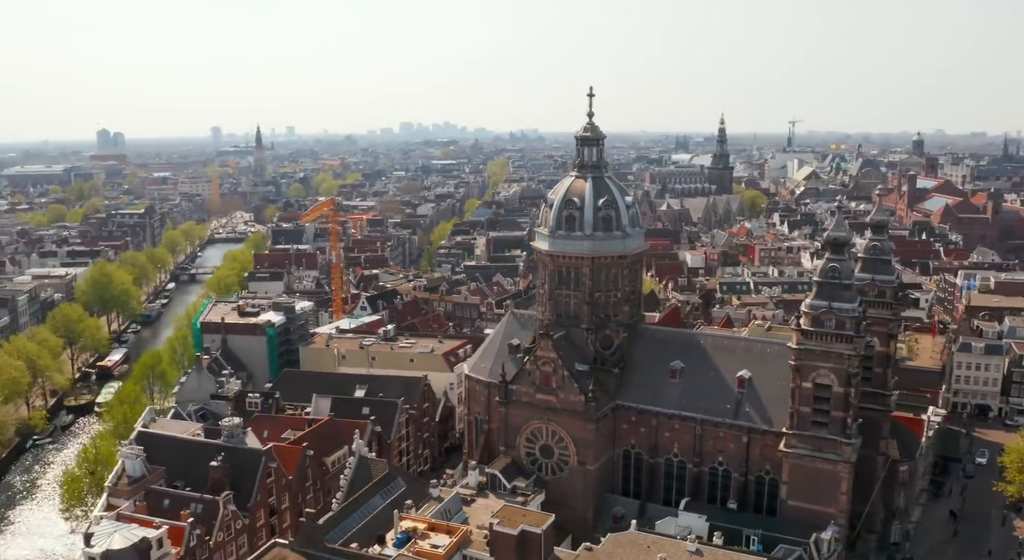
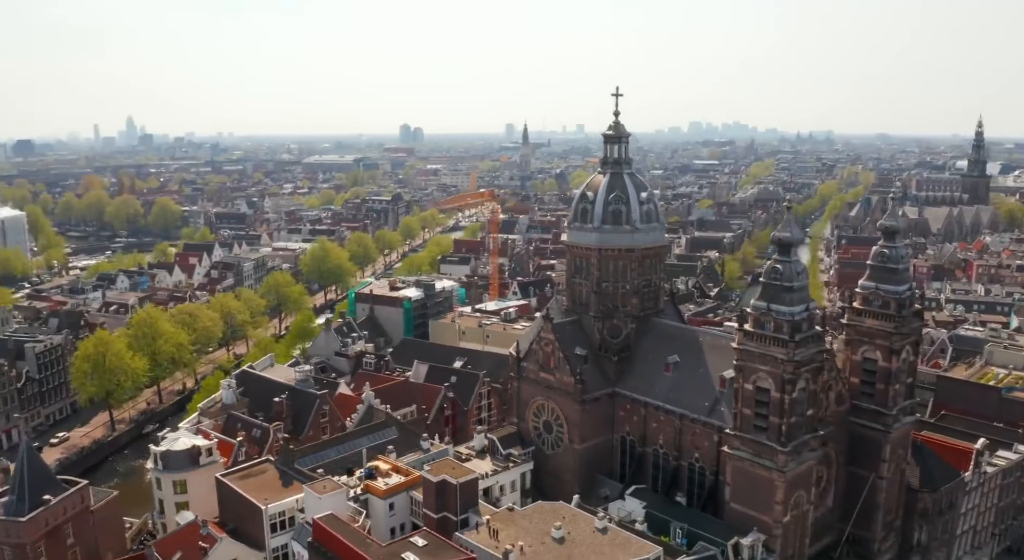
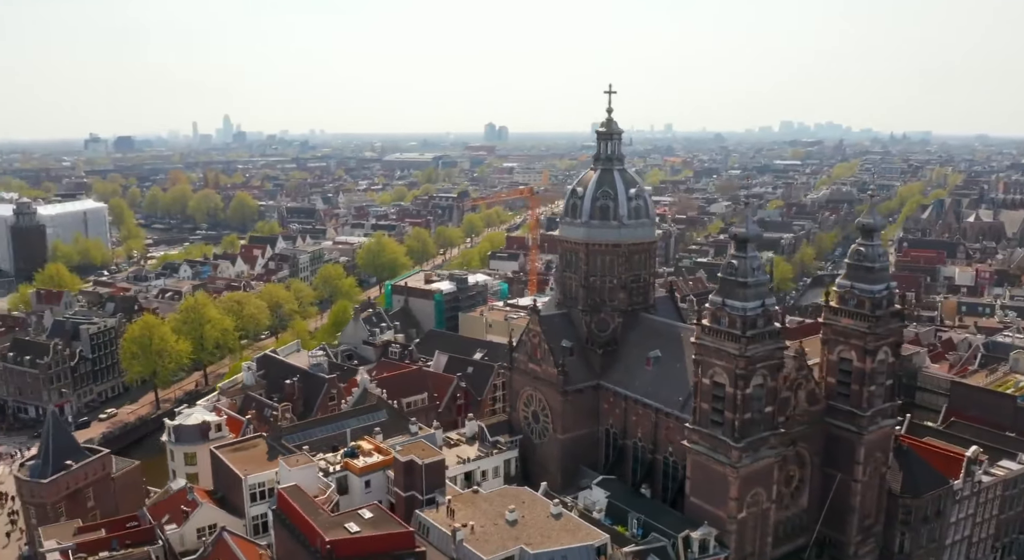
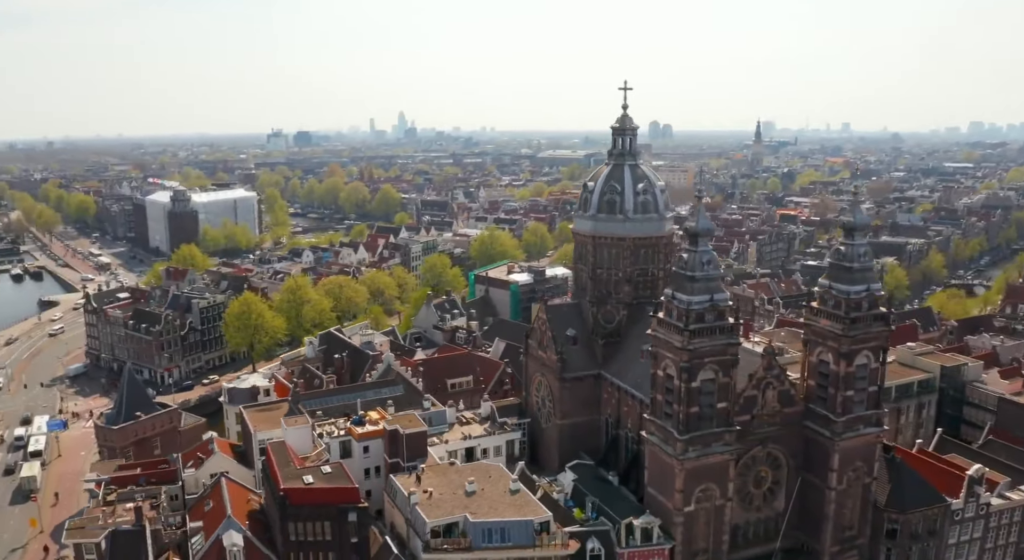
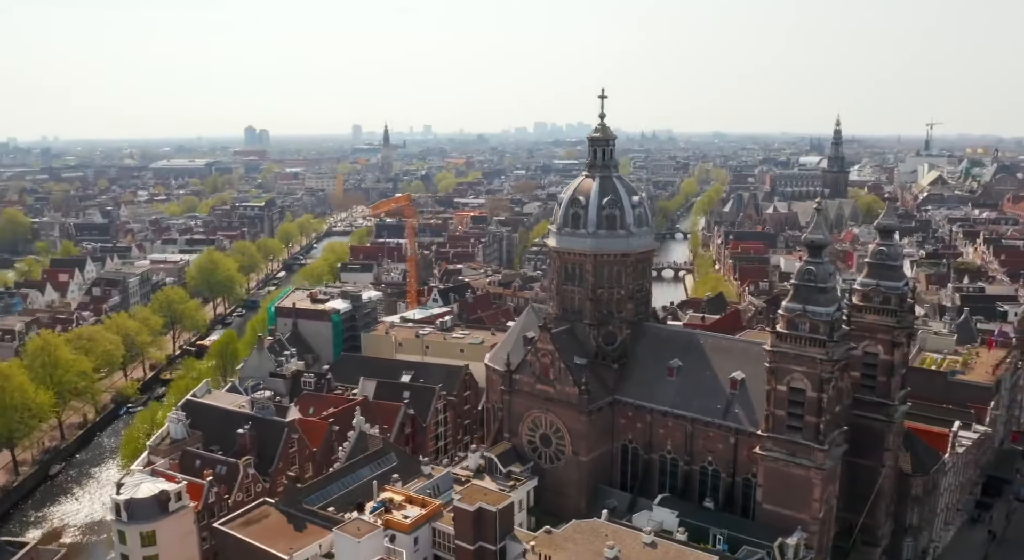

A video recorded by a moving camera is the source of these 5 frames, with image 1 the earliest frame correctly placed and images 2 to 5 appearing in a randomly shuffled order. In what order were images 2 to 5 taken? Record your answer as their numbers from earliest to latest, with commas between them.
5, 2, 3, 4
